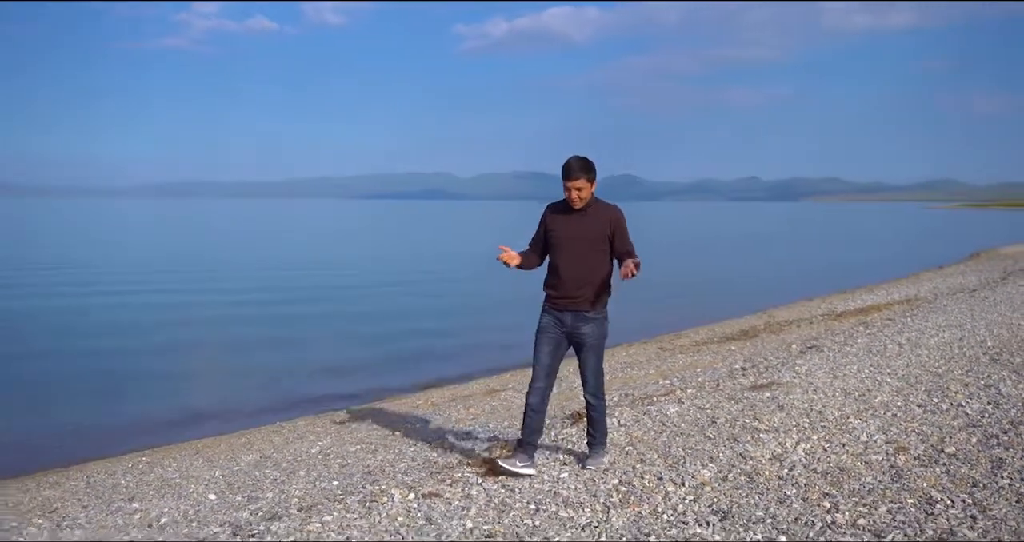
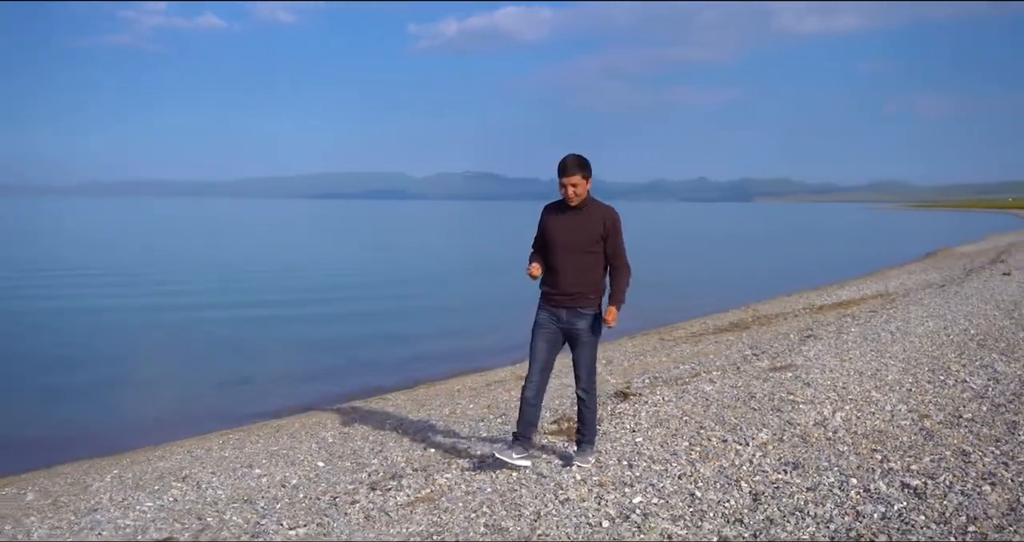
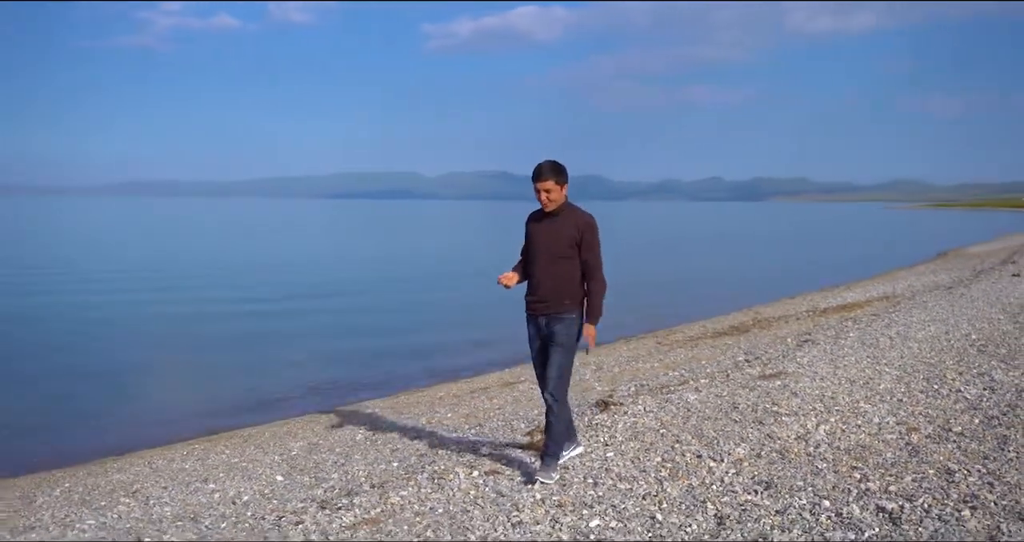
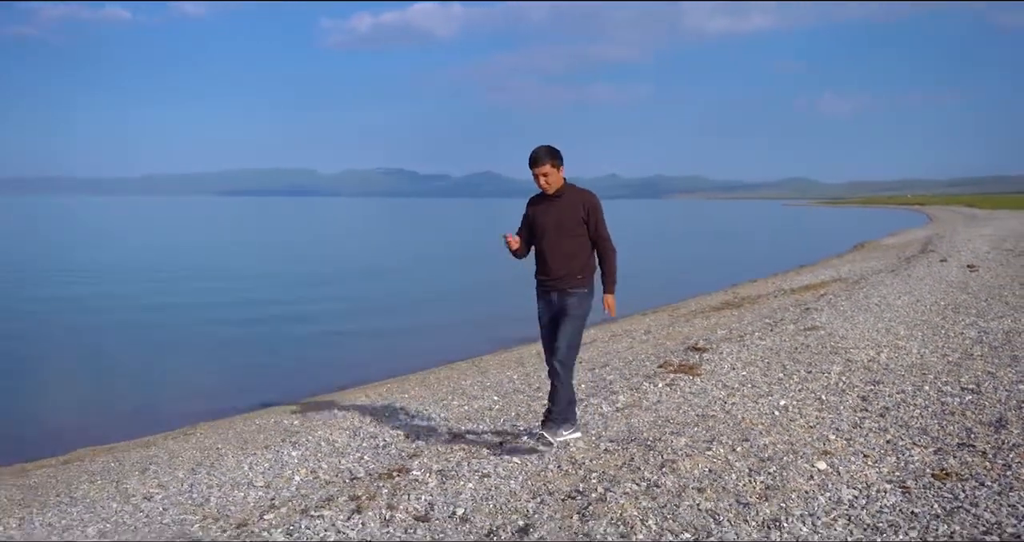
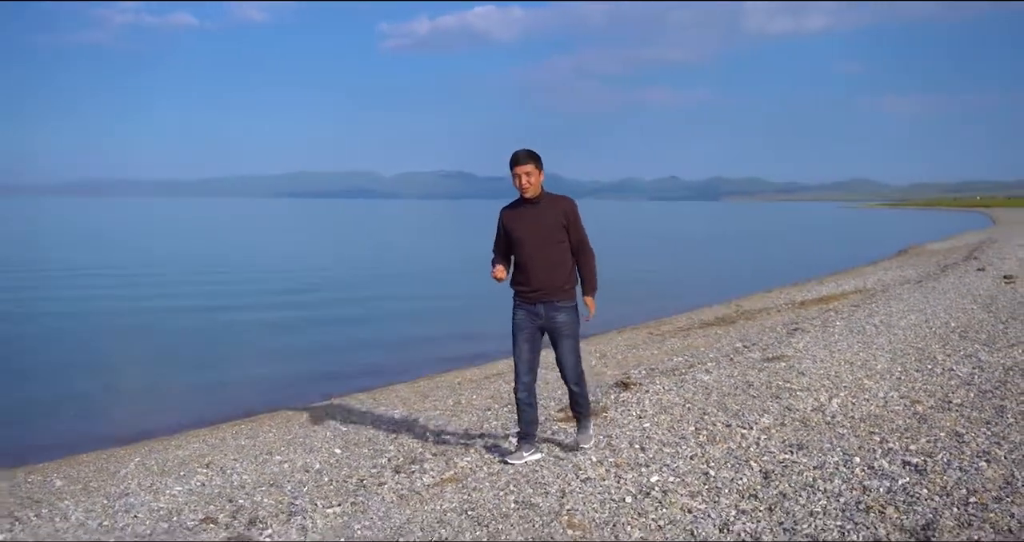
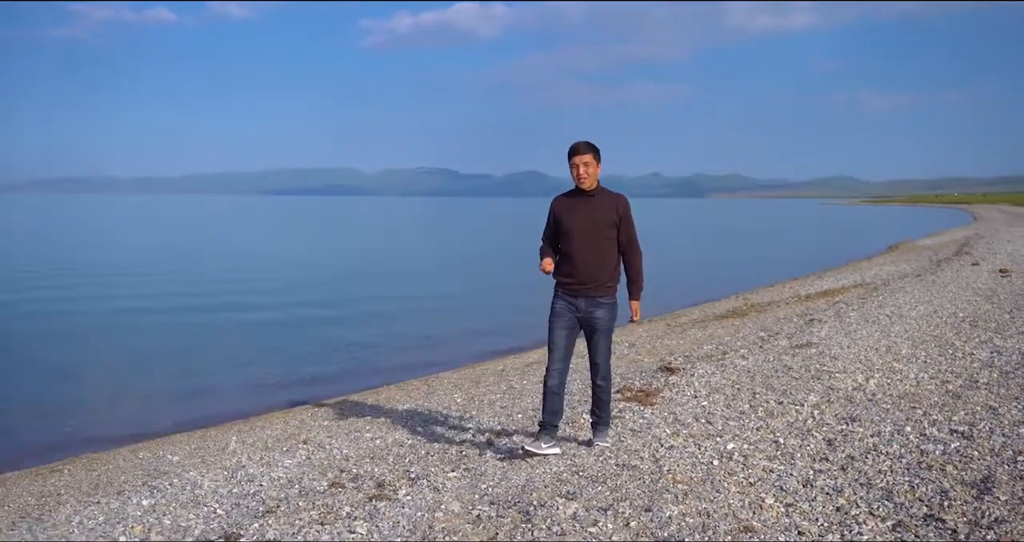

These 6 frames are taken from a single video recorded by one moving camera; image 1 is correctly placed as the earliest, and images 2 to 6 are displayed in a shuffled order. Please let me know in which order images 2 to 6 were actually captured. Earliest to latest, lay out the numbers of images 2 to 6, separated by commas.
3, 2, 5, 6, 4
